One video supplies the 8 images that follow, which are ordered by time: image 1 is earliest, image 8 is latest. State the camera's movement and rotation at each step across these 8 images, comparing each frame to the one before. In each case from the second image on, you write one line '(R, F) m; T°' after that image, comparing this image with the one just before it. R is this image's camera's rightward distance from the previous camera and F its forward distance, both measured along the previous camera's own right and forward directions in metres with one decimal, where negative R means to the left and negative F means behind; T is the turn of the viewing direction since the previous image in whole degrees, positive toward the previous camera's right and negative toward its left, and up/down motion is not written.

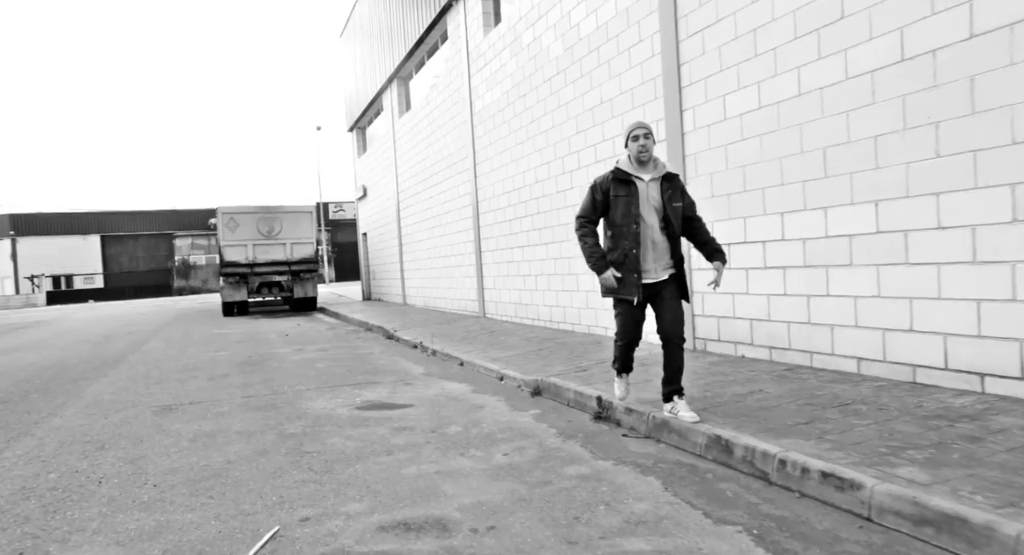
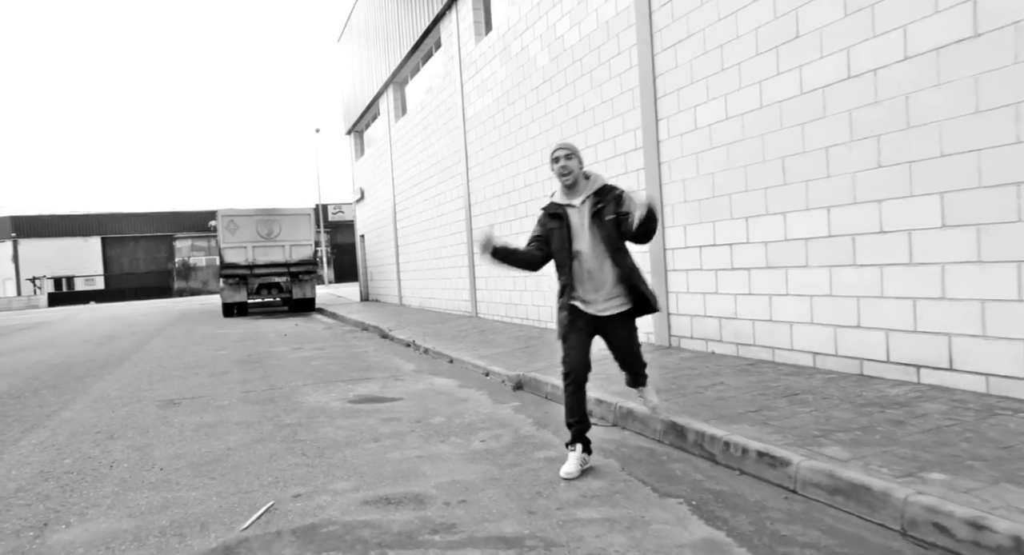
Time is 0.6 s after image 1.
(+0.2, -0.4) m; 0°
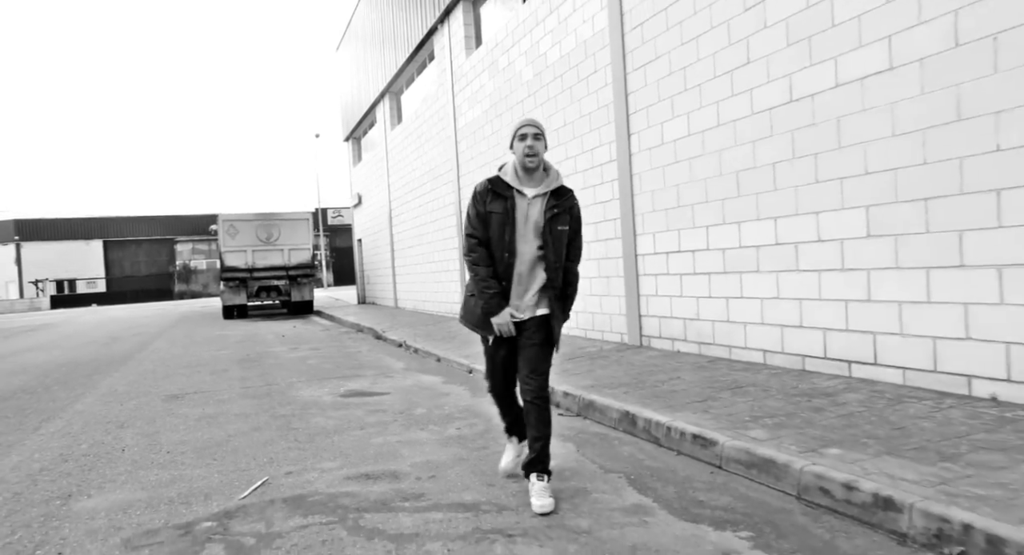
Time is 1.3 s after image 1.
(+0.2, -0.5) m; 0°
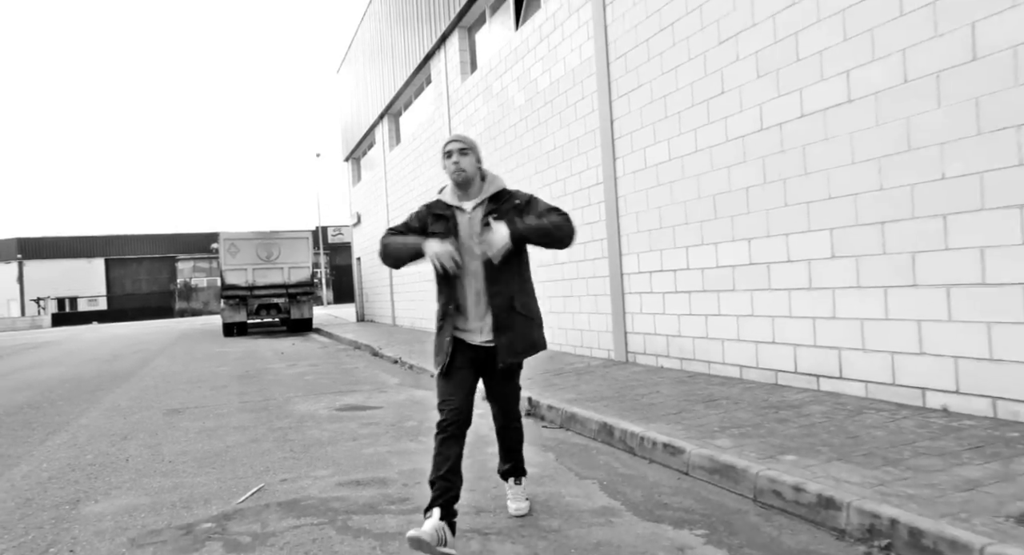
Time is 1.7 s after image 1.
(+0.1, -0.3) m; 0°
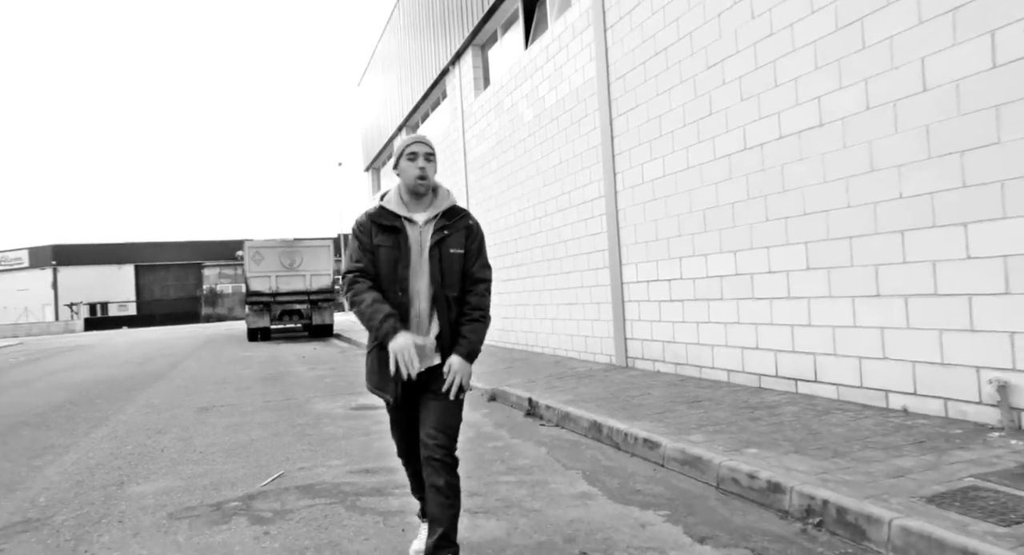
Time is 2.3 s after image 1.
(+0.2, -0.5) m; -2°
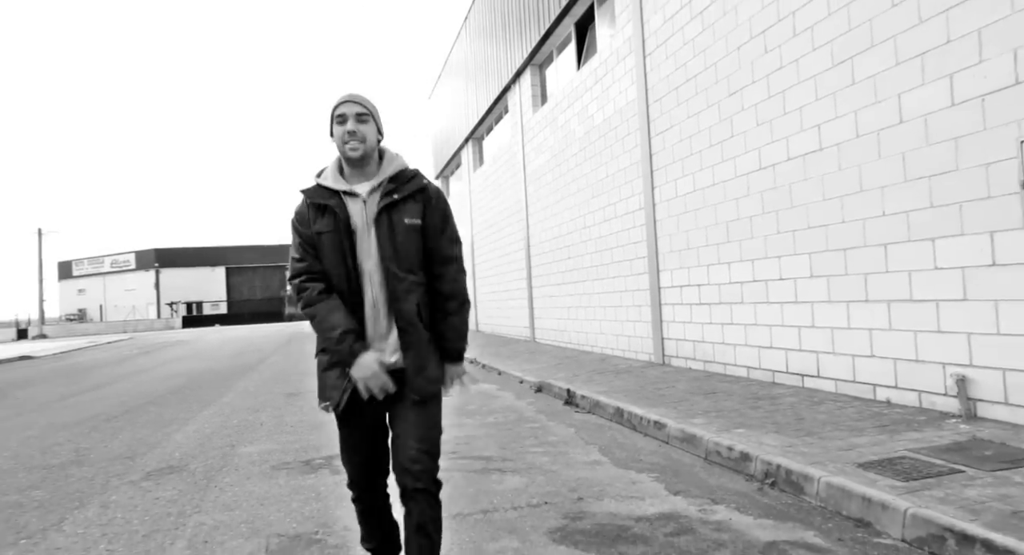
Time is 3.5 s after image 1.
(+0.3, -1.0) m; -6°
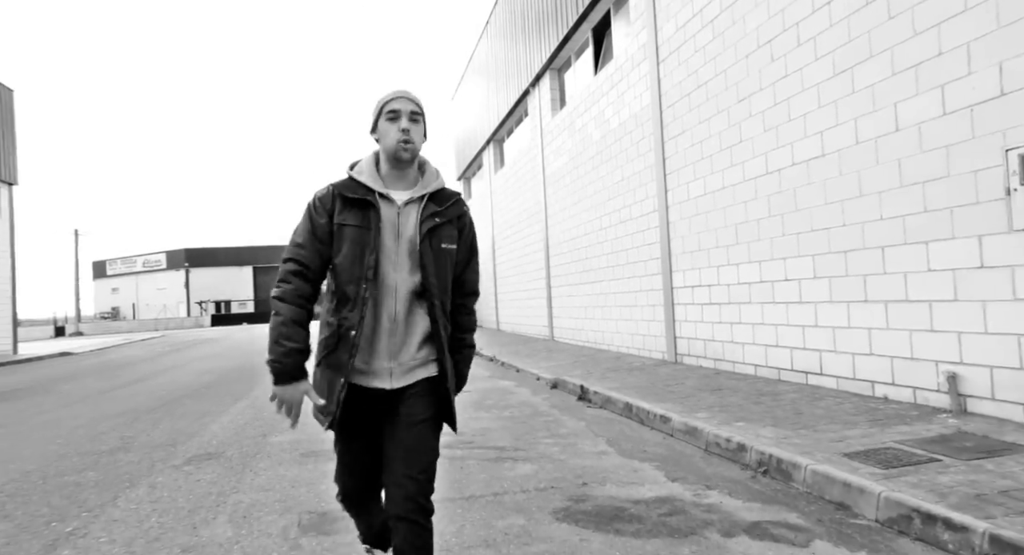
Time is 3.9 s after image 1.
(+0.1, -0.3) m; -2°
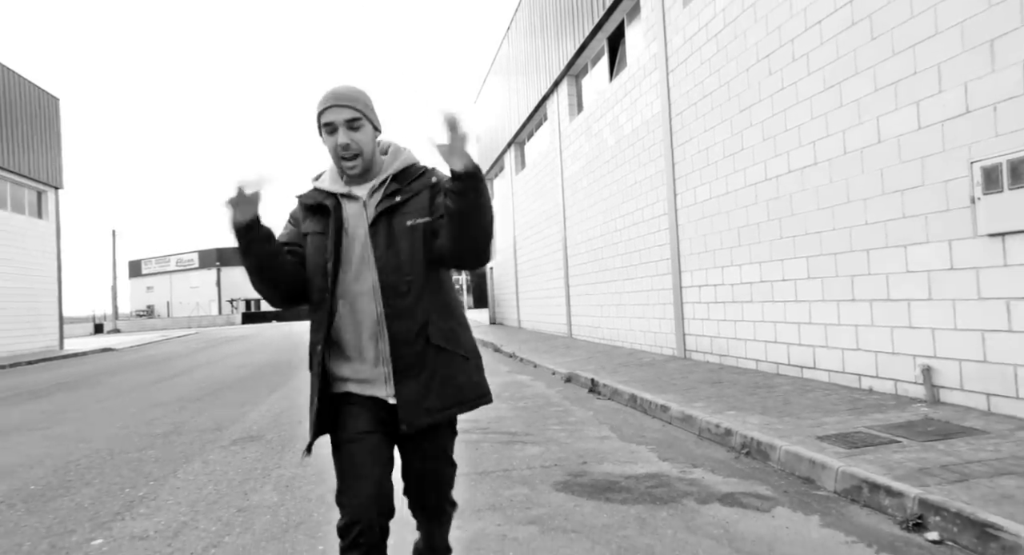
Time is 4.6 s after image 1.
(+0.1, -0.6) m; -2°
